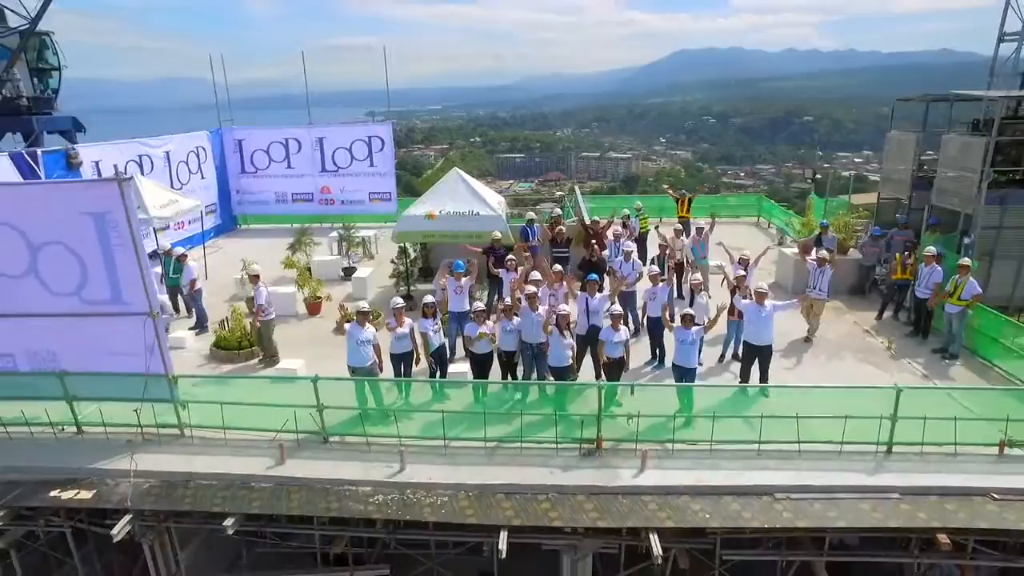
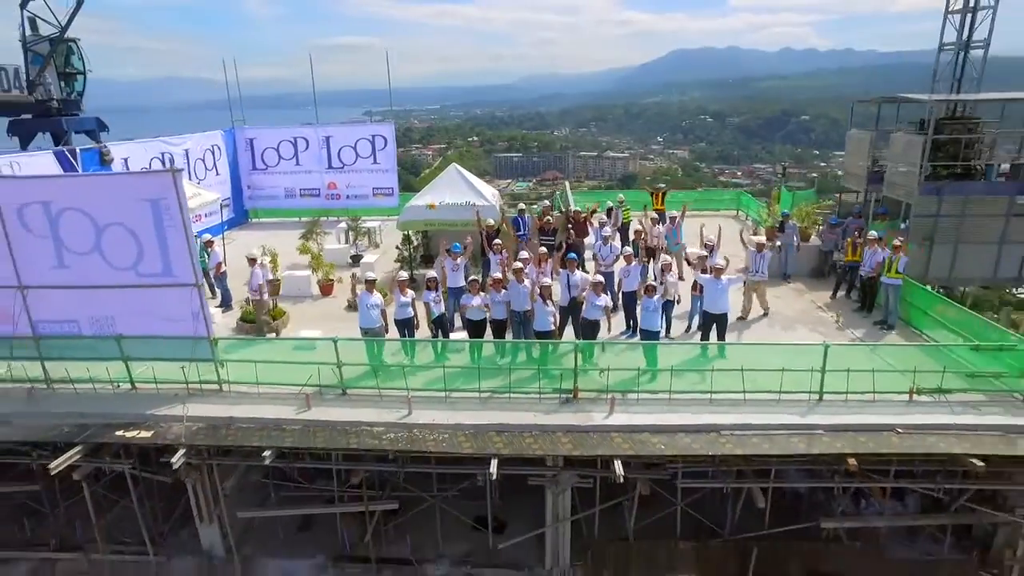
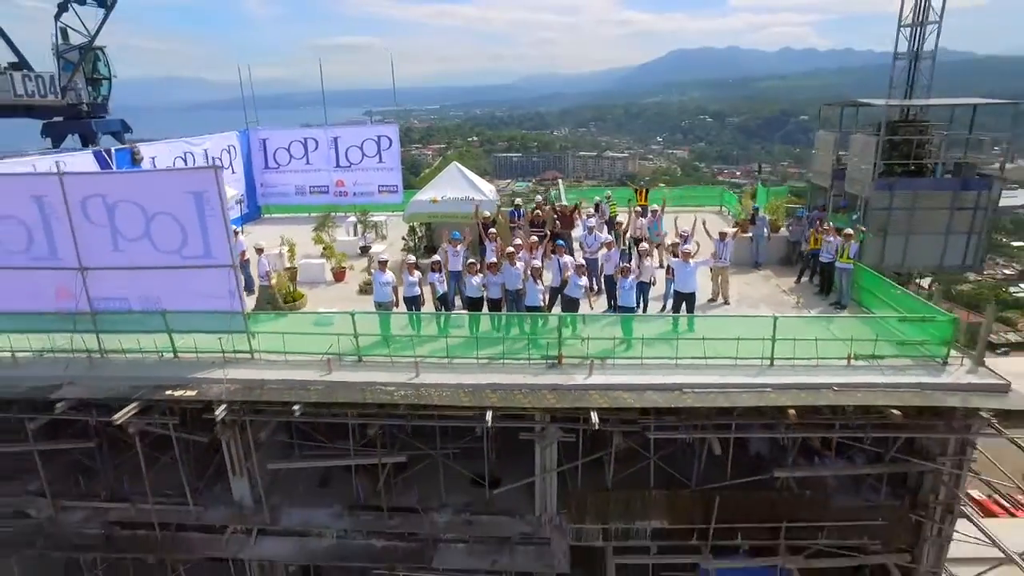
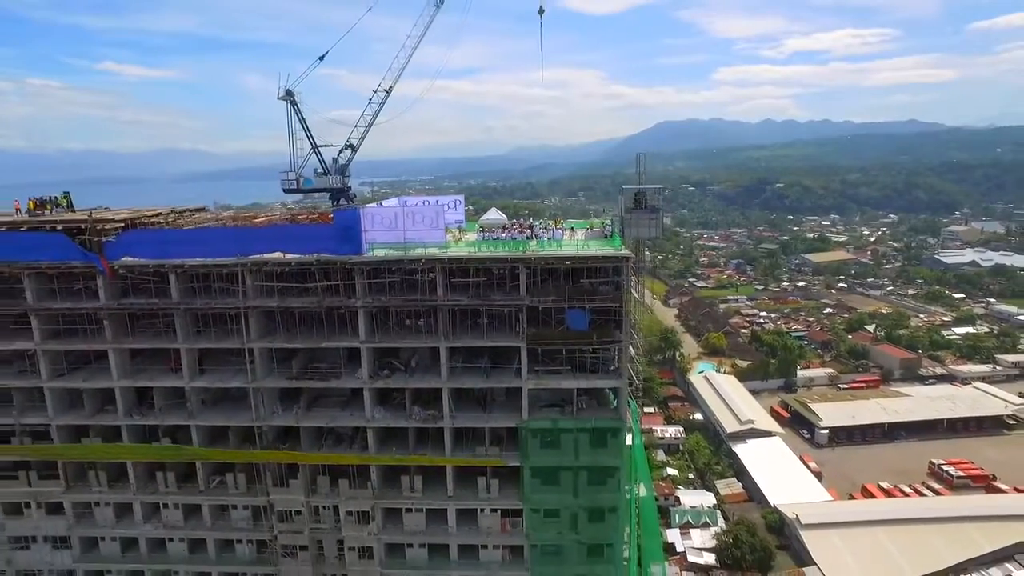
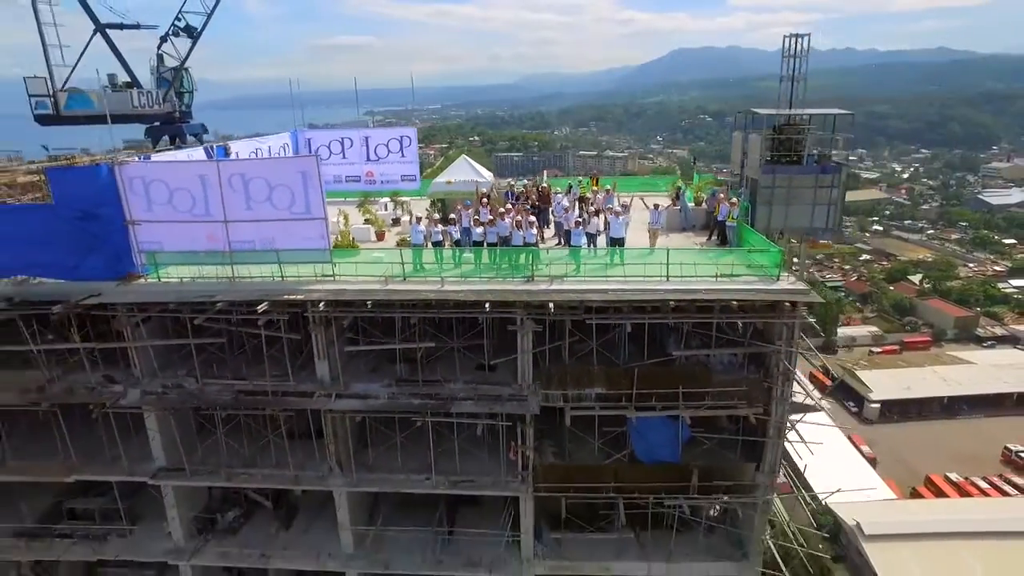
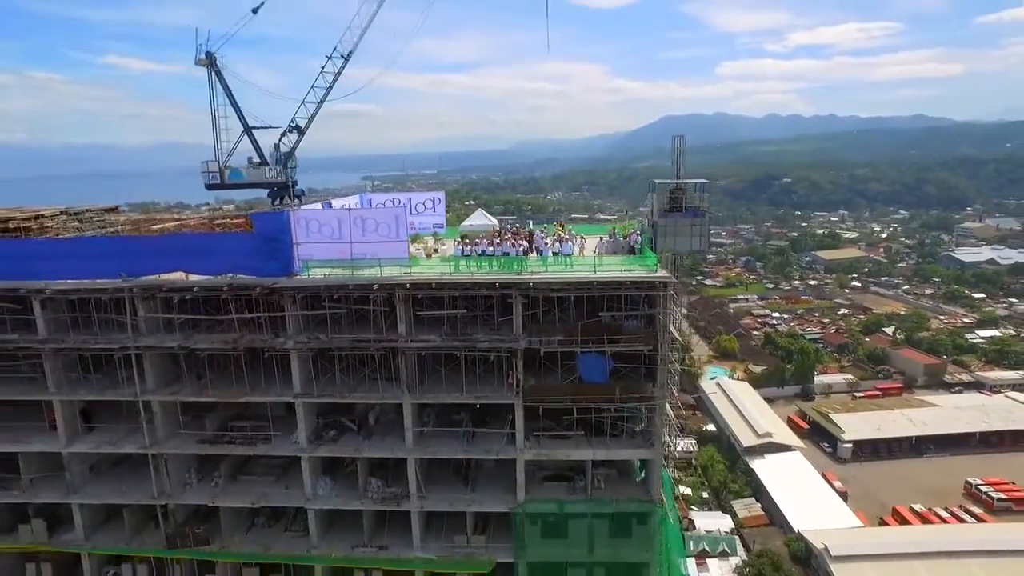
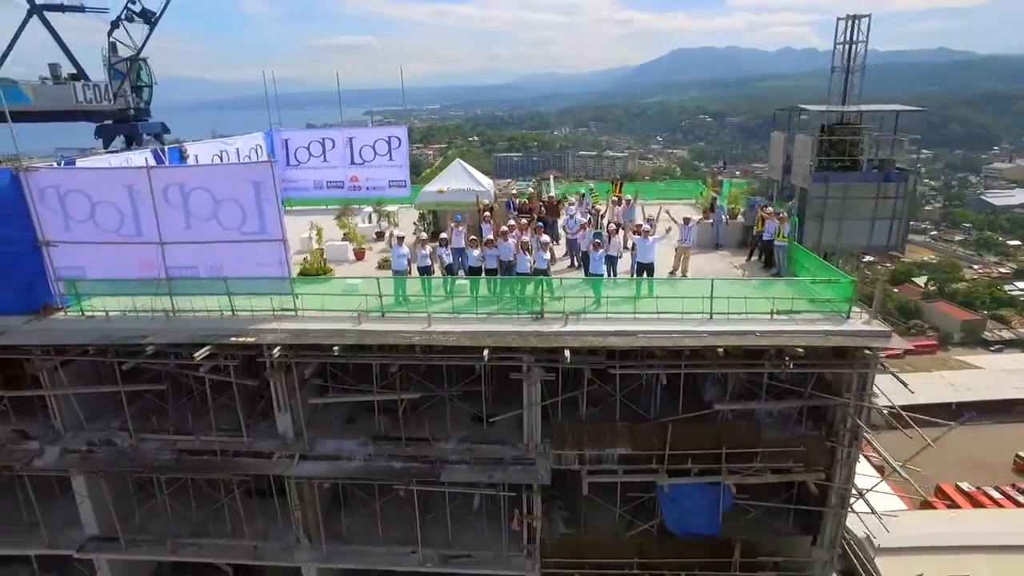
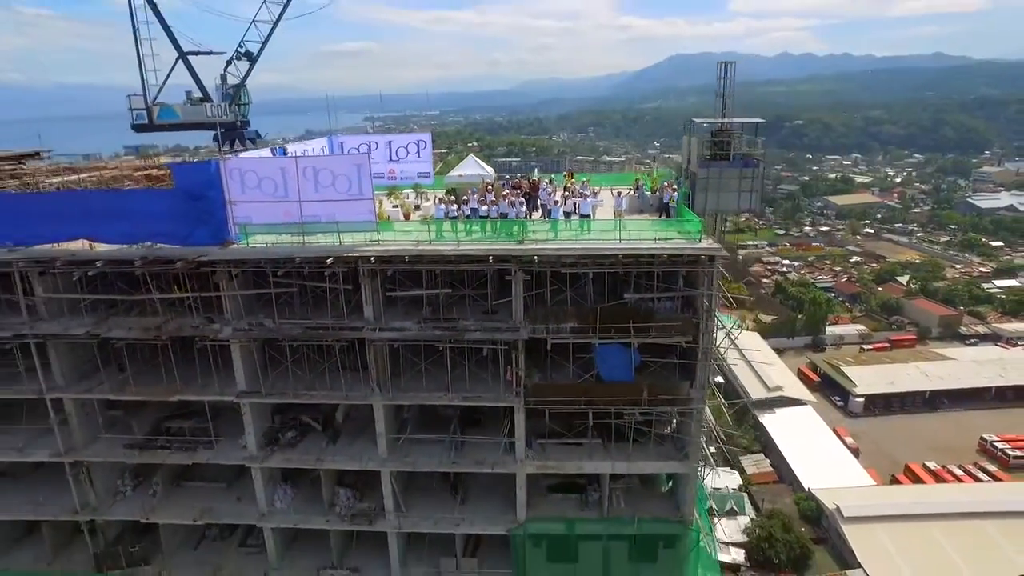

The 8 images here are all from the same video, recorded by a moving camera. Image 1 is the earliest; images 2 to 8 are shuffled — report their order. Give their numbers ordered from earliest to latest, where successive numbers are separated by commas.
2, 3, 7, 5, 8, 6, 4
